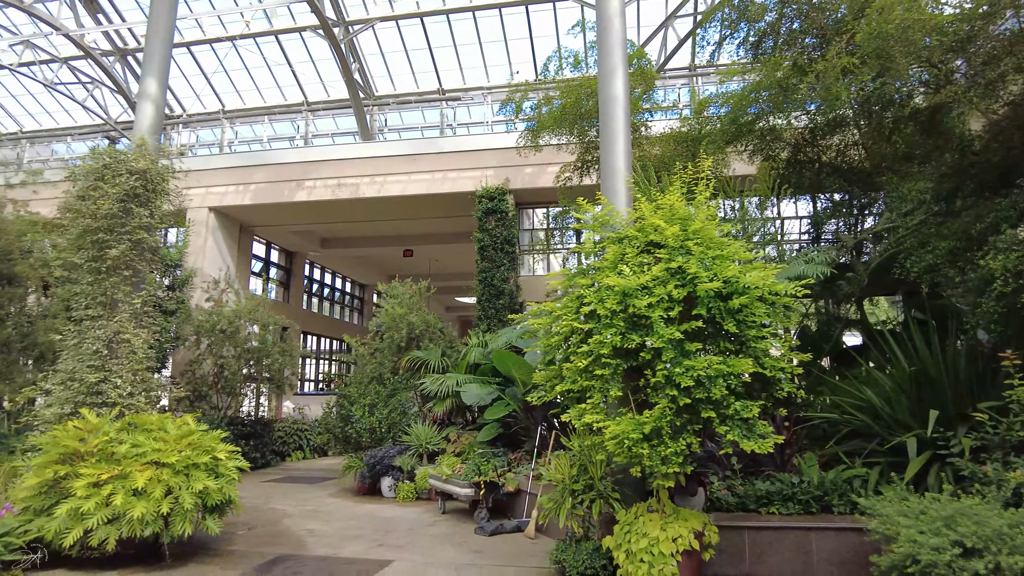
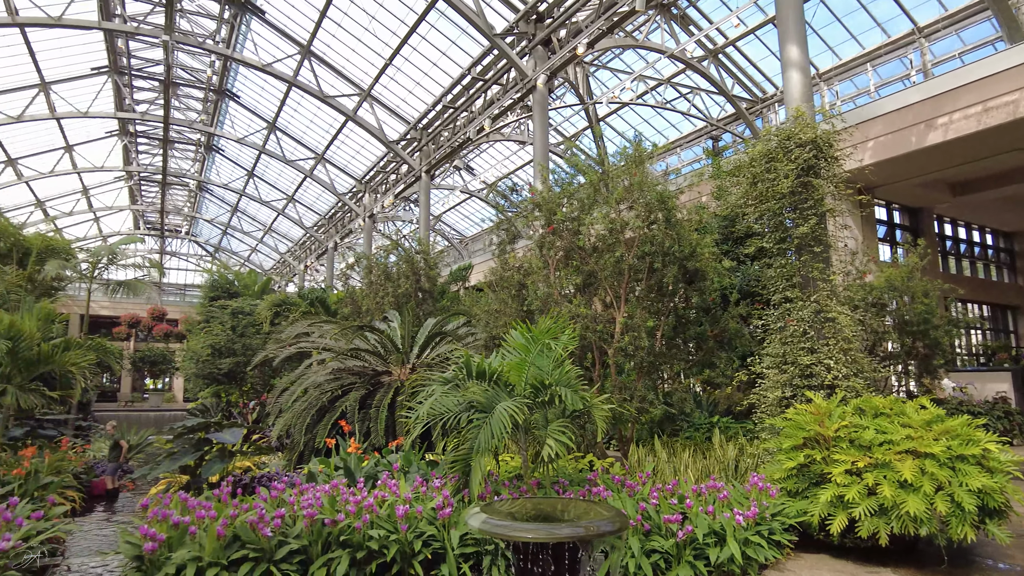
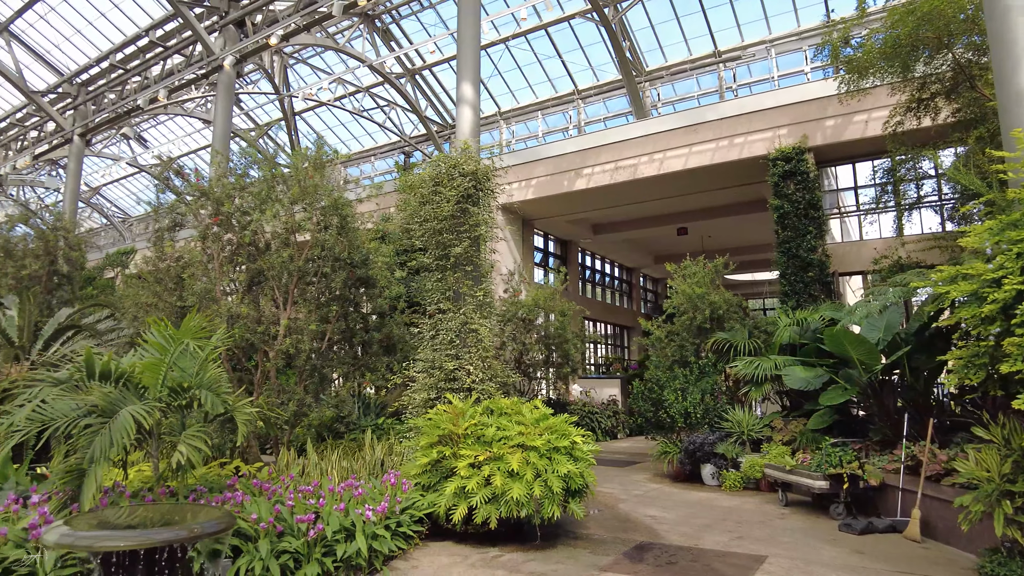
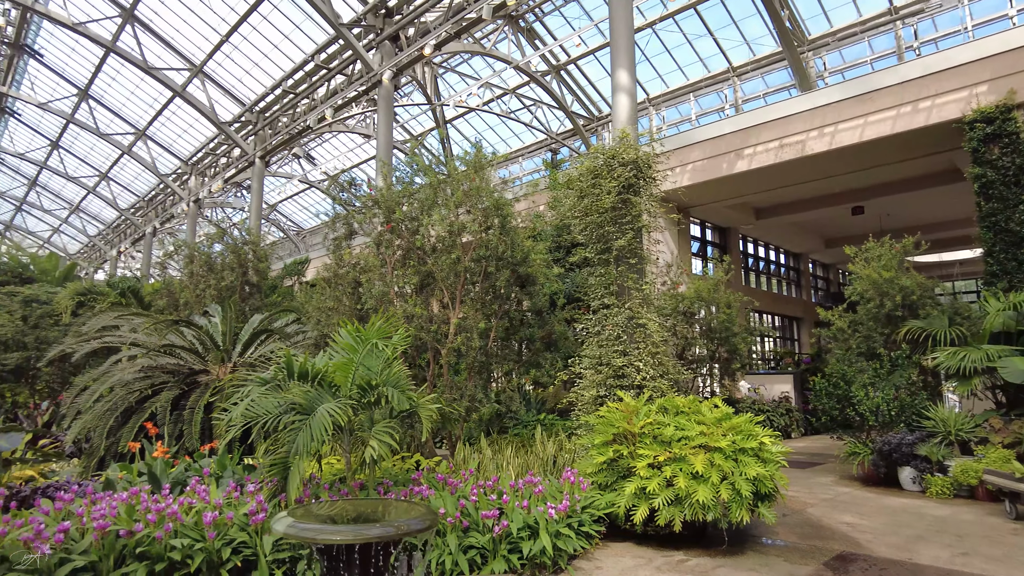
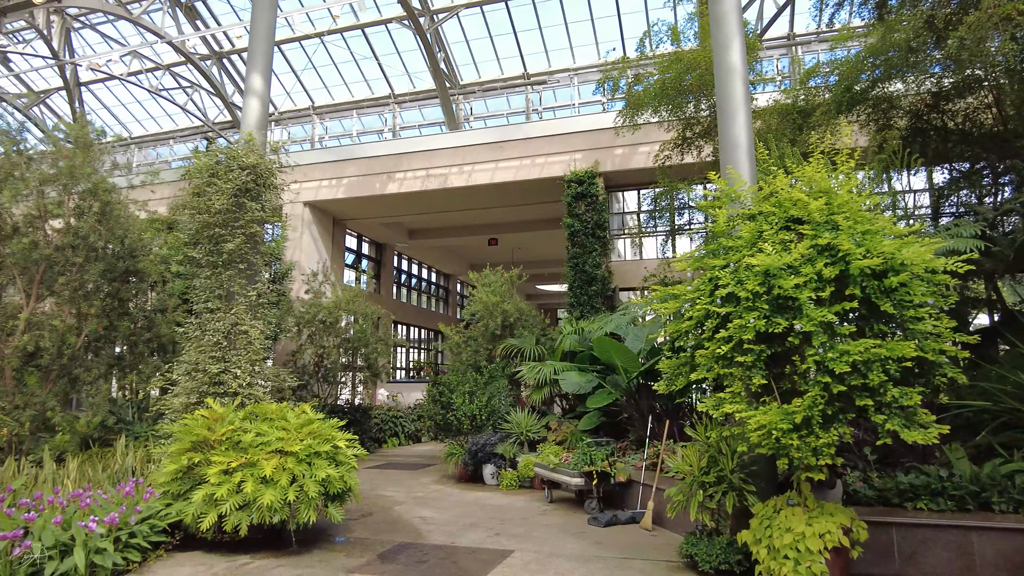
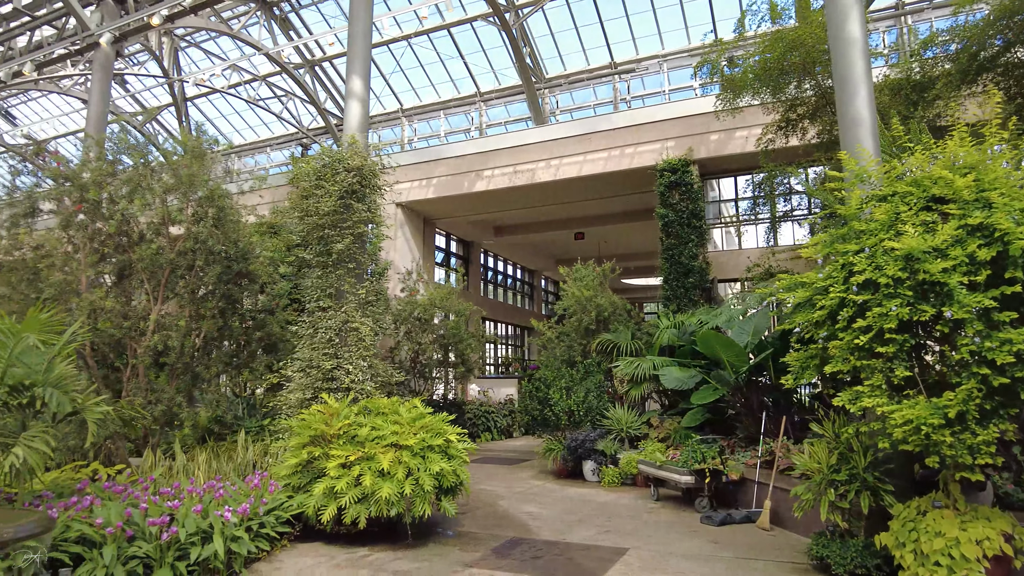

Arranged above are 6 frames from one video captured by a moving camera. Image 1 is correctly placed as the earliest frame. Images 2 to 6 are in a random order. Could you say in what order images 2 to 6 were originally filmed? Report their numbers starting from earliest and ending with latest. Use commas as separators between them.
5, 6, 3, 4, 2
